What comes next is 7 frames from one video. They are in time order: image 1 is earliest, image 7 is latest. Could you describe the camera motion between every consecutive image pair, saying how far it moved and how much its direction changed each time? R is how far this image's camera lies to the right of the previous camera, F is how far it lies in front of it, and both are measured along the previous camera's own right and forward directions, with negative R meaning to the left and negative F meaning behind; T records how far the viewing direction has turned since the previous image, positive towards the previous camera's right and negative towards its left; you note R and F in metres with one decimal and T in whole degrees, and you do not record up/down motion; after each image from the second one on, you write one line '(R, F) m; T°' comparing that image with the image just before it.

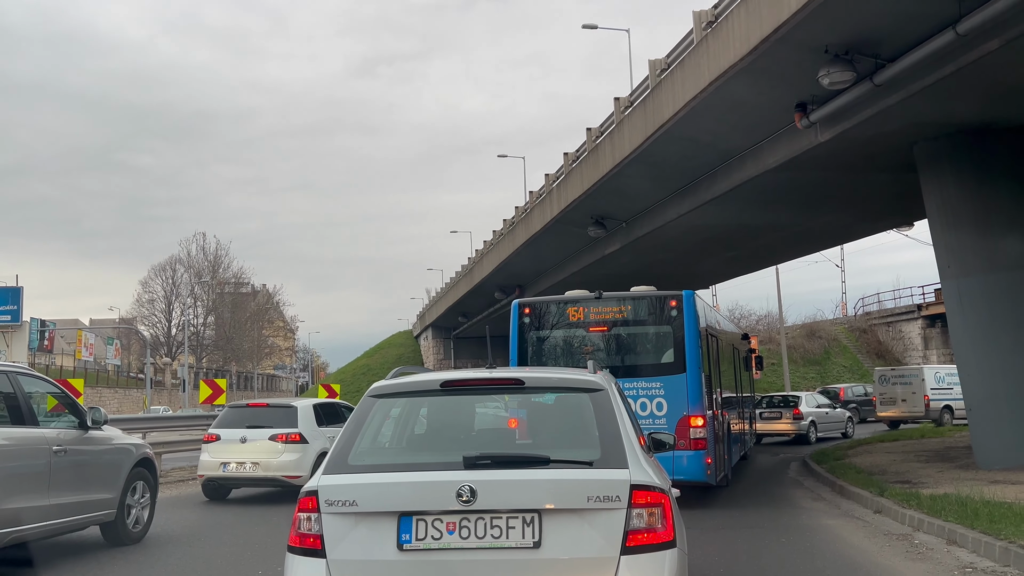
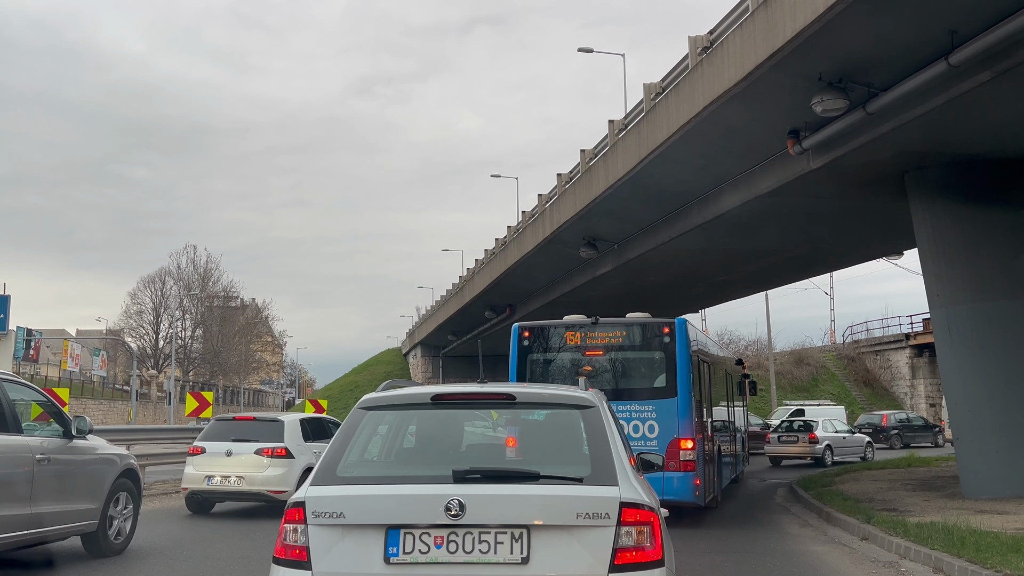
(0.0, 0.0) m; +1°
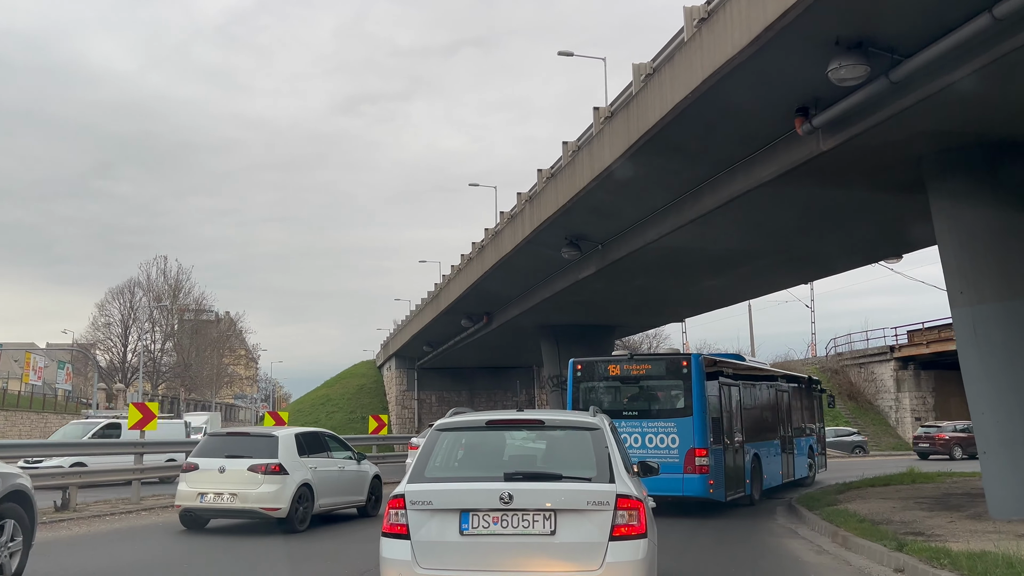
(0.0, +1.5) m; +1°
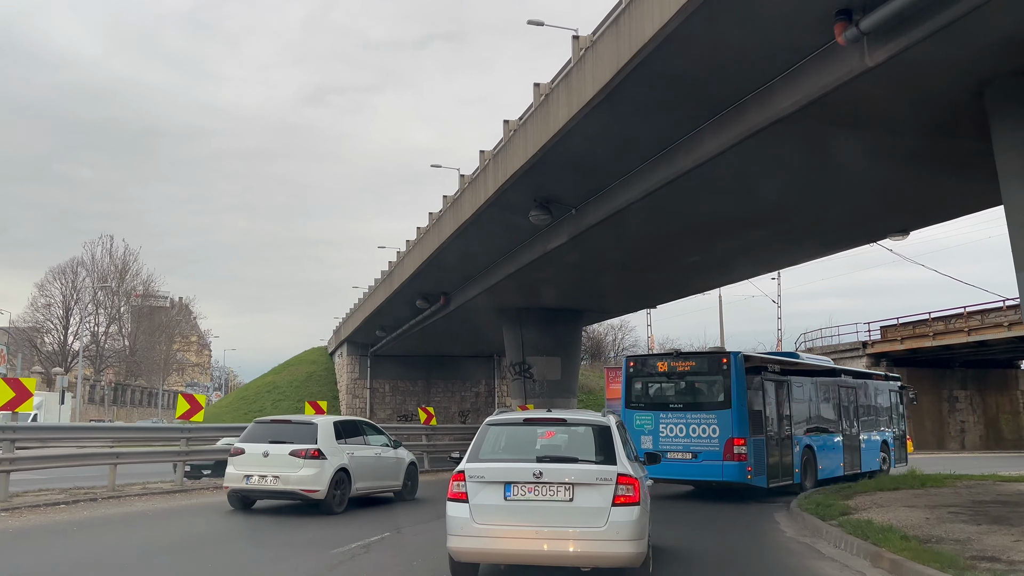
(+0.1, +2.7) m; +3°
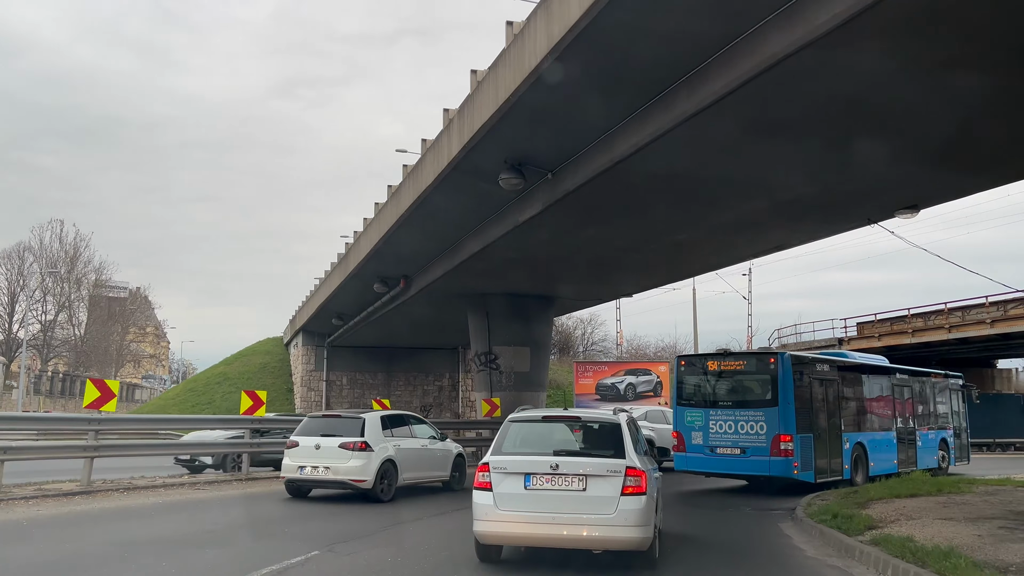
(0.0, +2.2) m; +2°
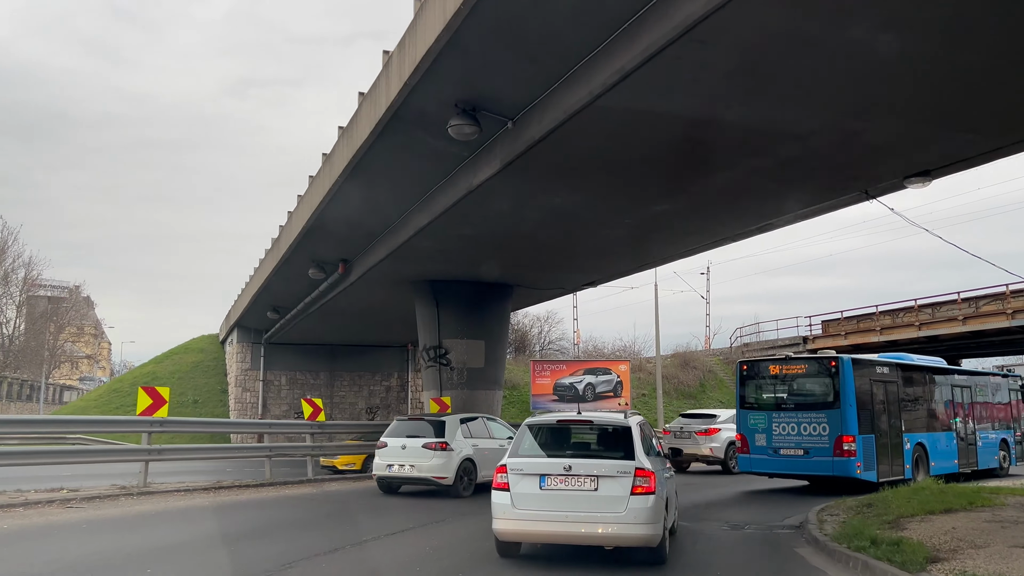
(0.0, +2.6) m; +3°
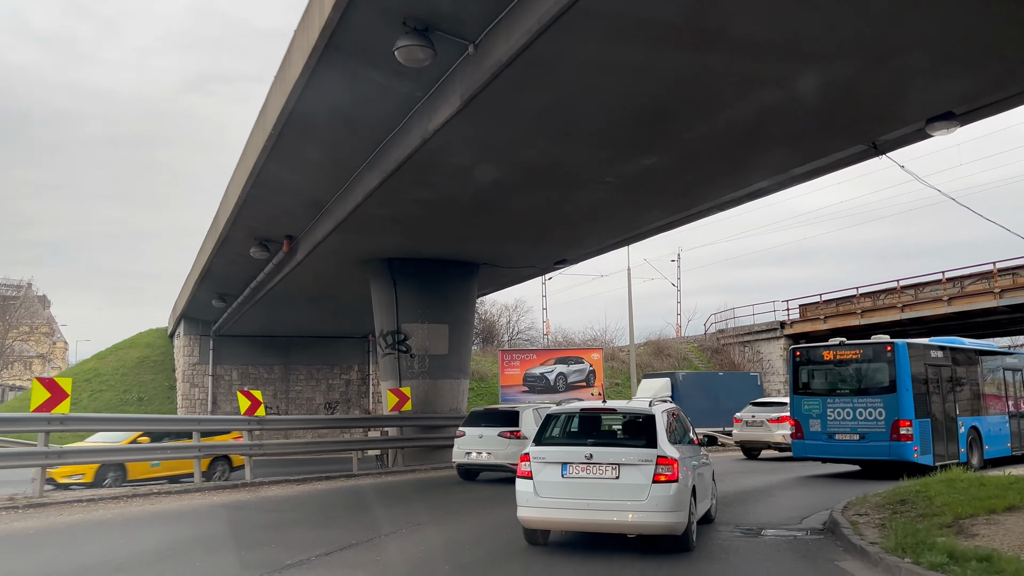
(0.0, +2.2) m; +2°
